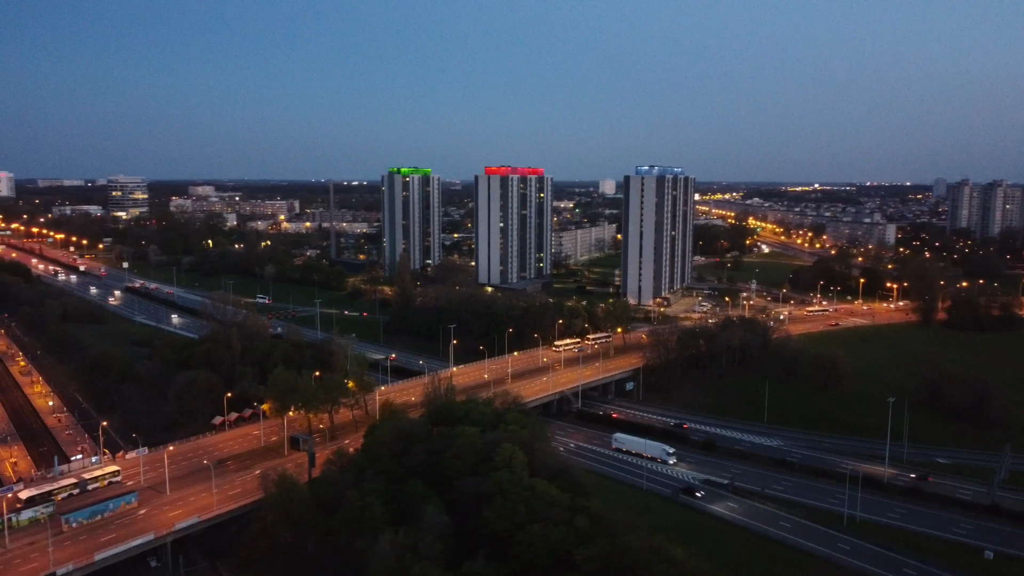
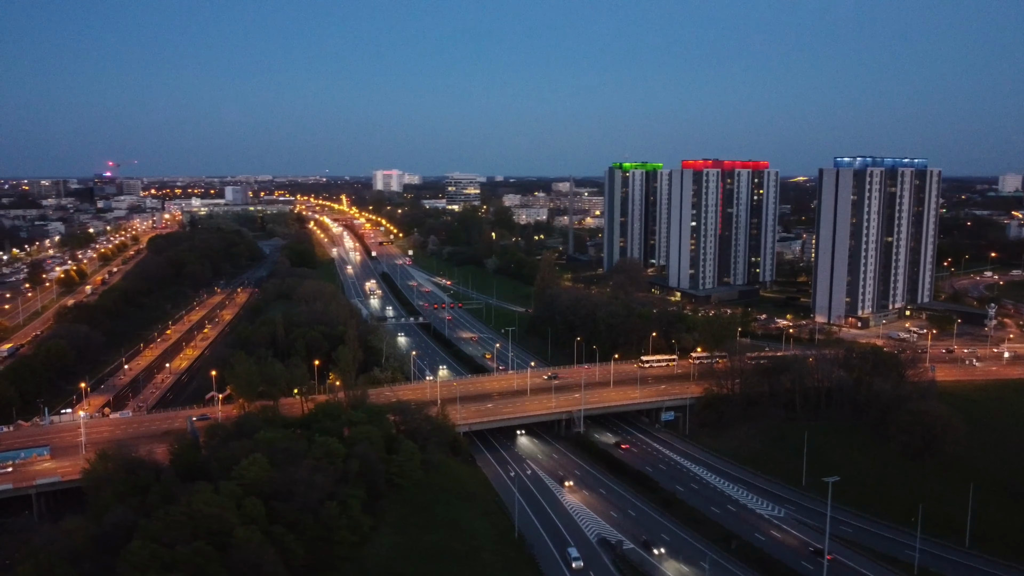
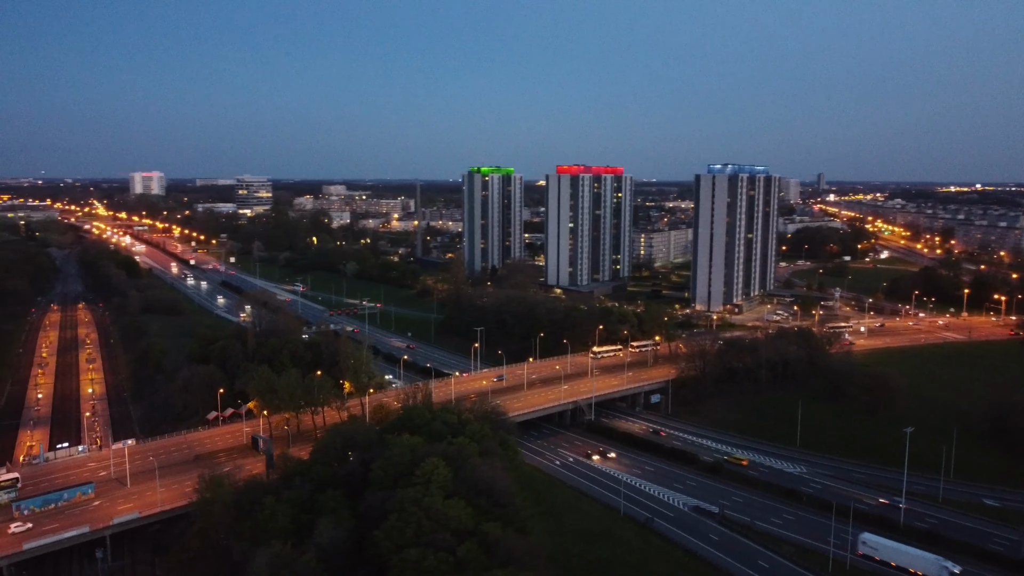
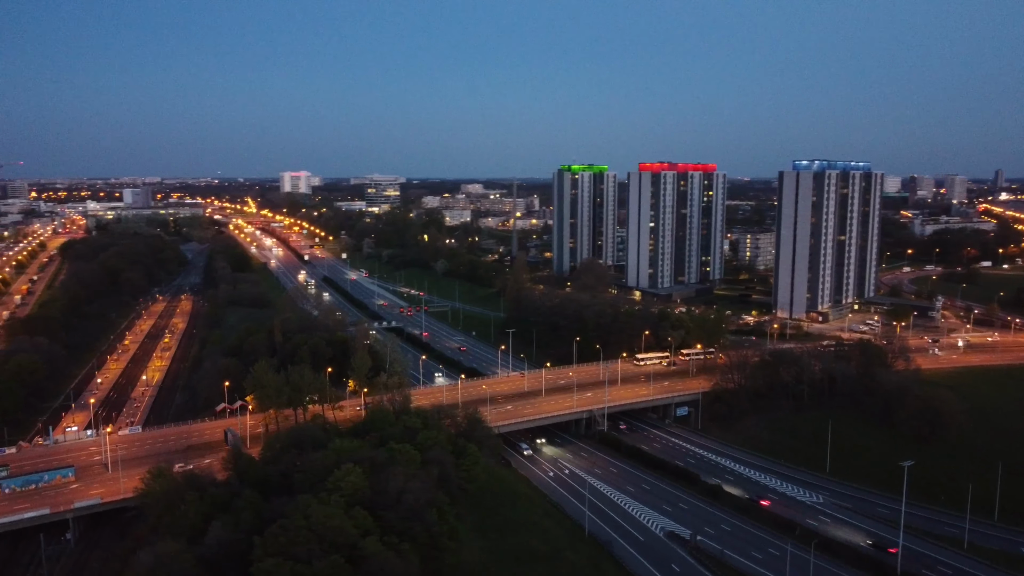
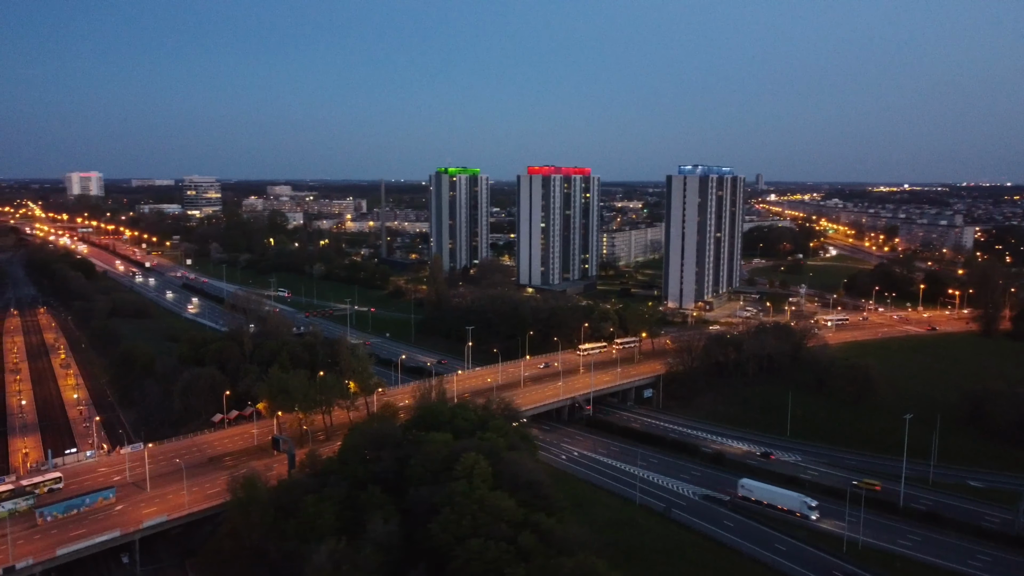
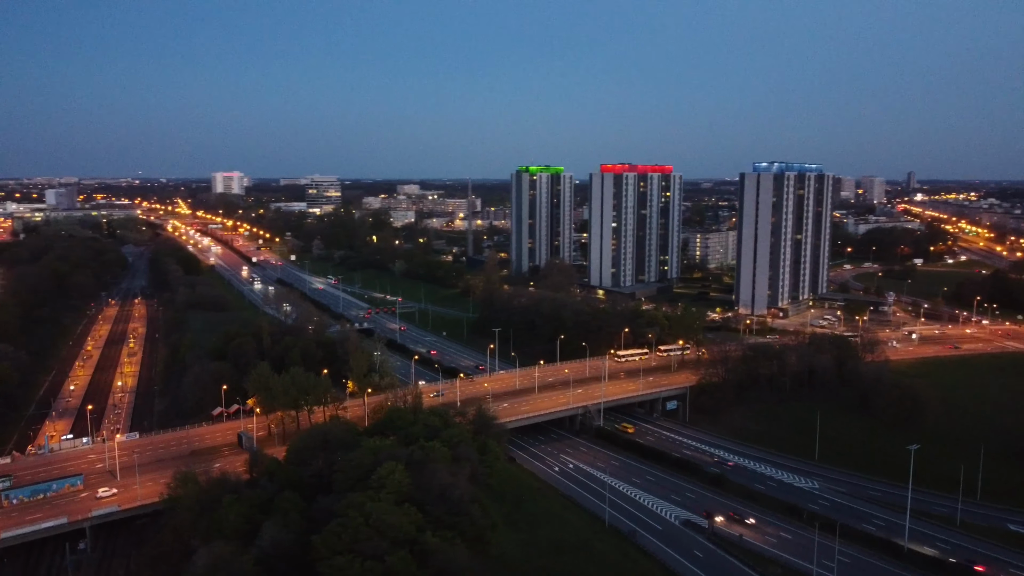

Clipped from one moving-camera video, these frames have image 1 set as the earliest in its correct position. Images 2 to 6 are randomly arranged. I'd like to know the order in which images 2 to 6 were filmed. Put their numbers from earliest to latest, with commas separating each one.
5, 3, 6, 4, 2
